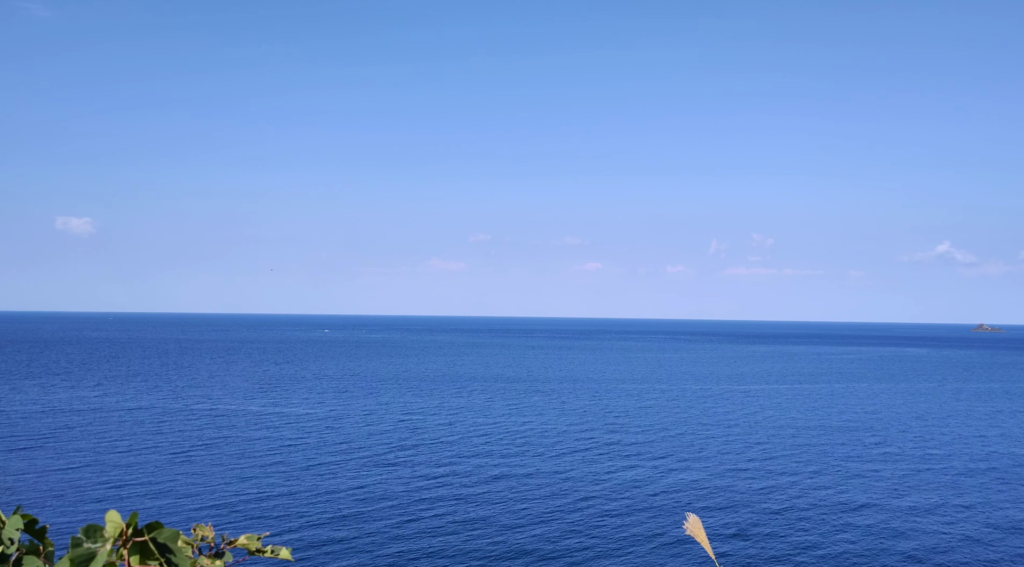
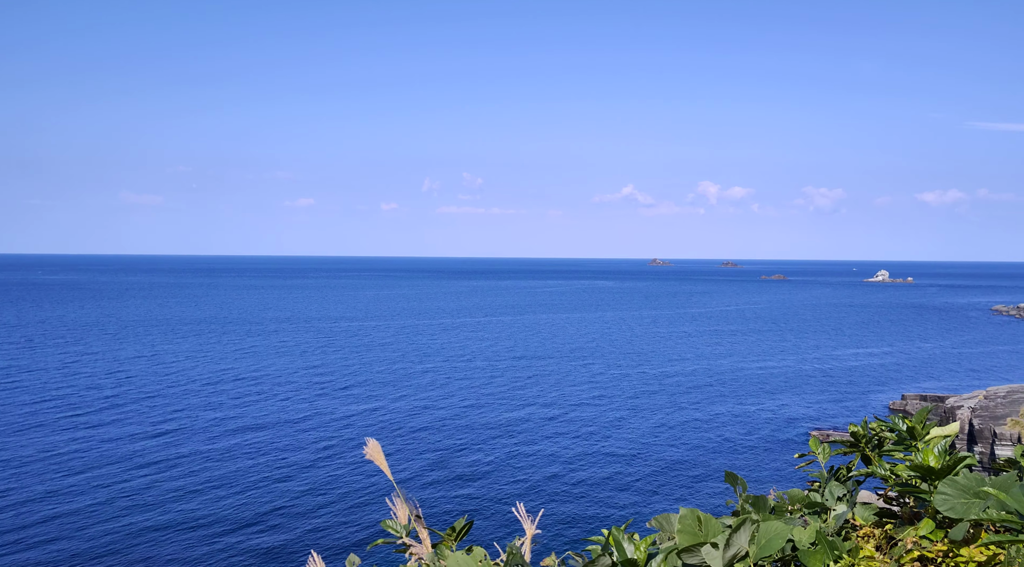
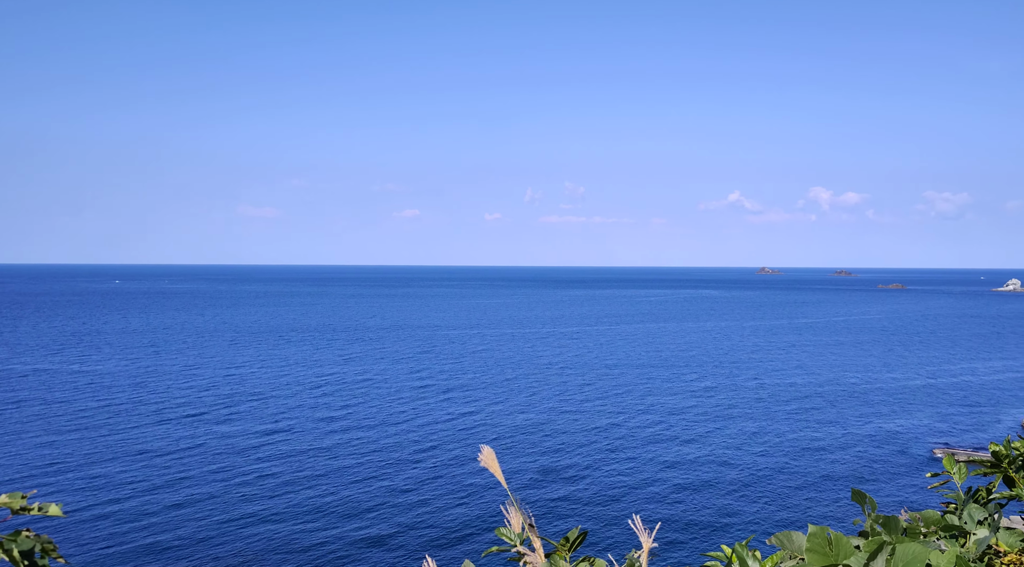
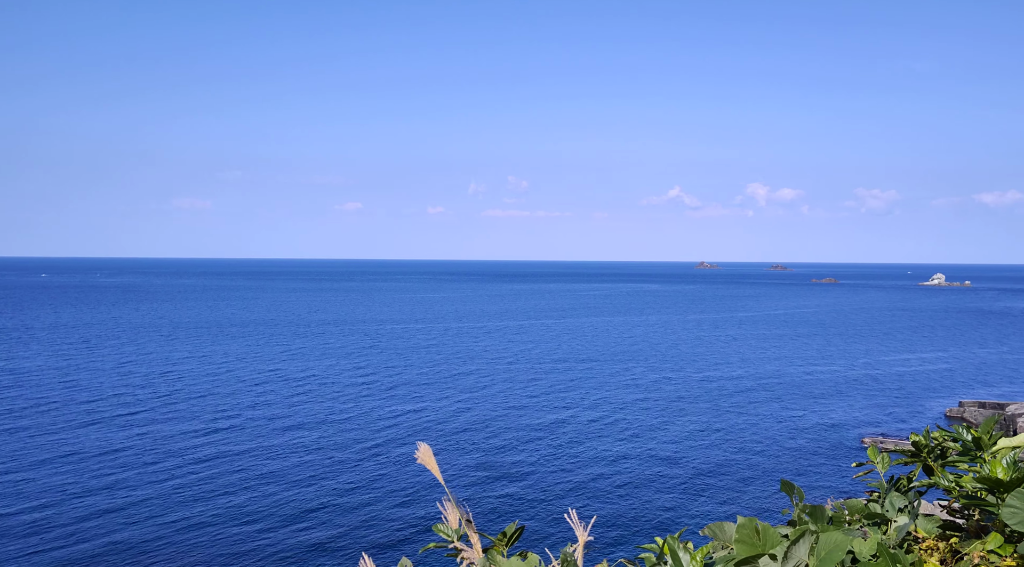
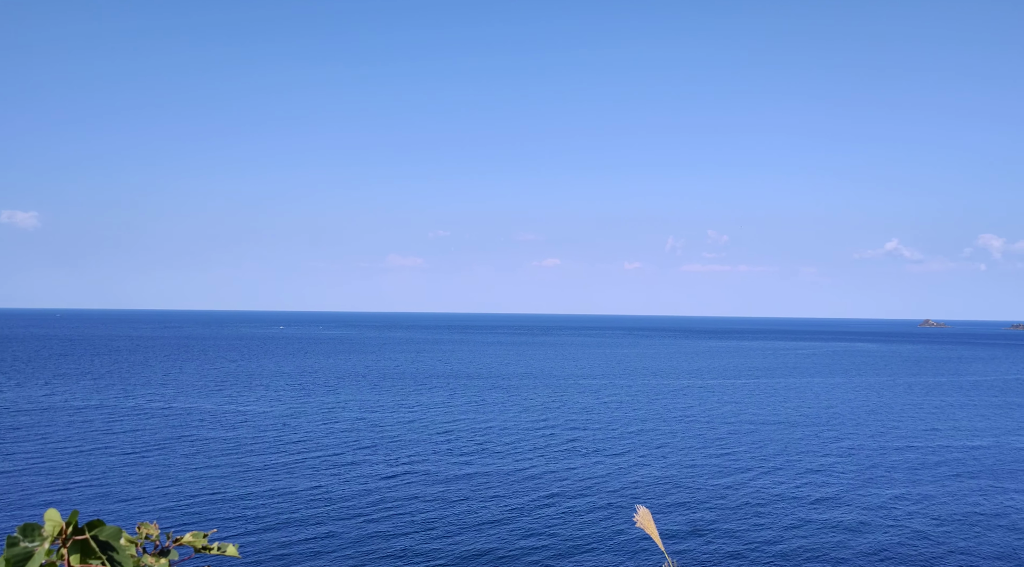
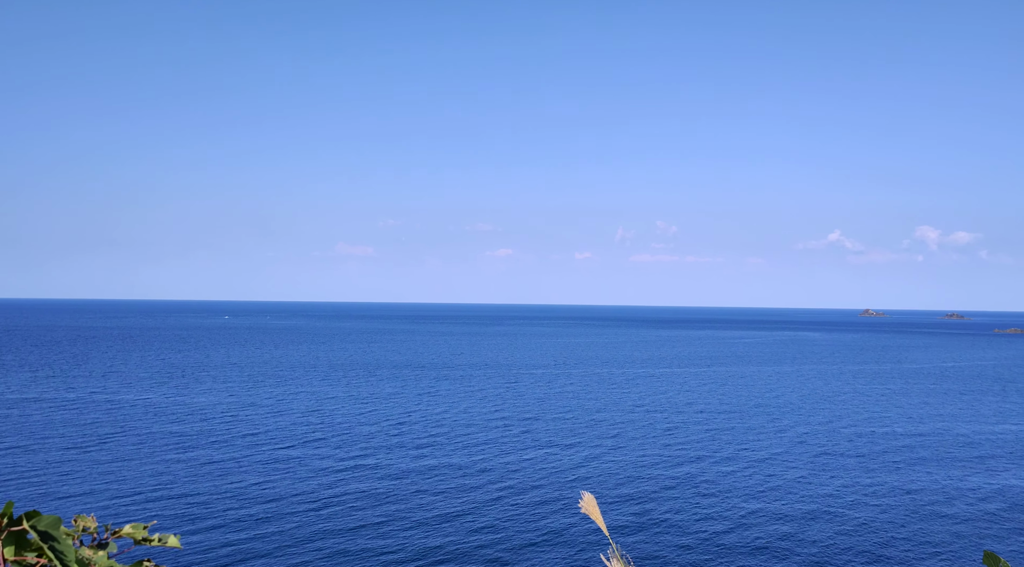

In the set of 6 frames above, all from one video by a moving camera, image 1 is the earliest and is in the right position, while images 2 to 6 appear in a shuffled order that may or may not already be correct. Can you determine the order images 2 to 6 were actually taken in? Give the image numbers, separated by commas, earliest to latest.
5, 6, 3, 4, 2
